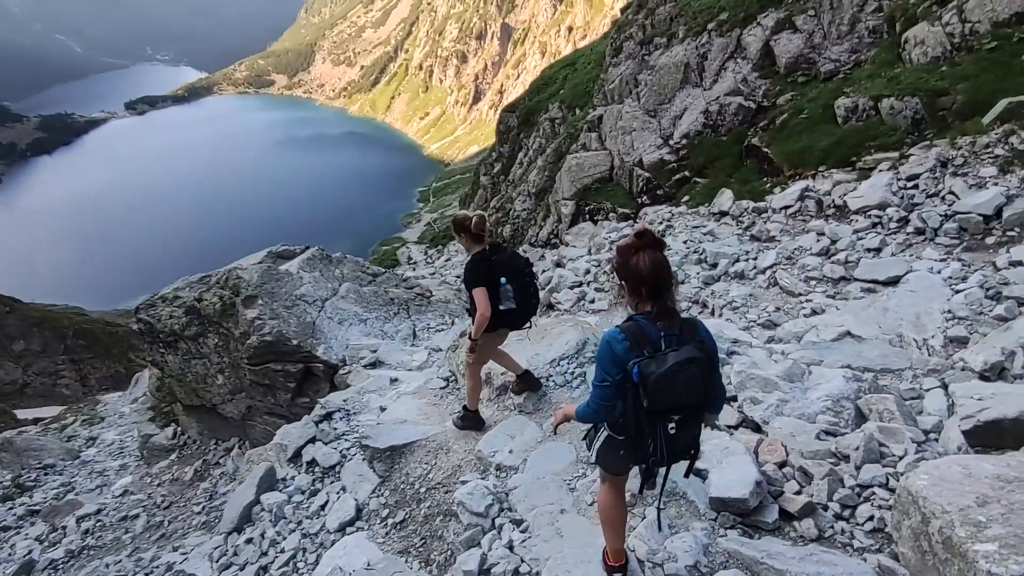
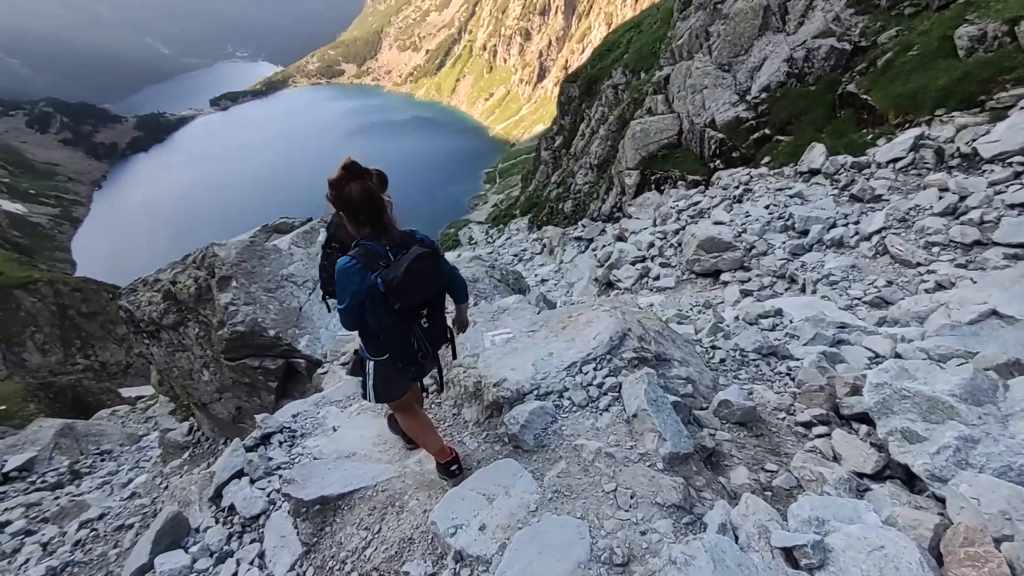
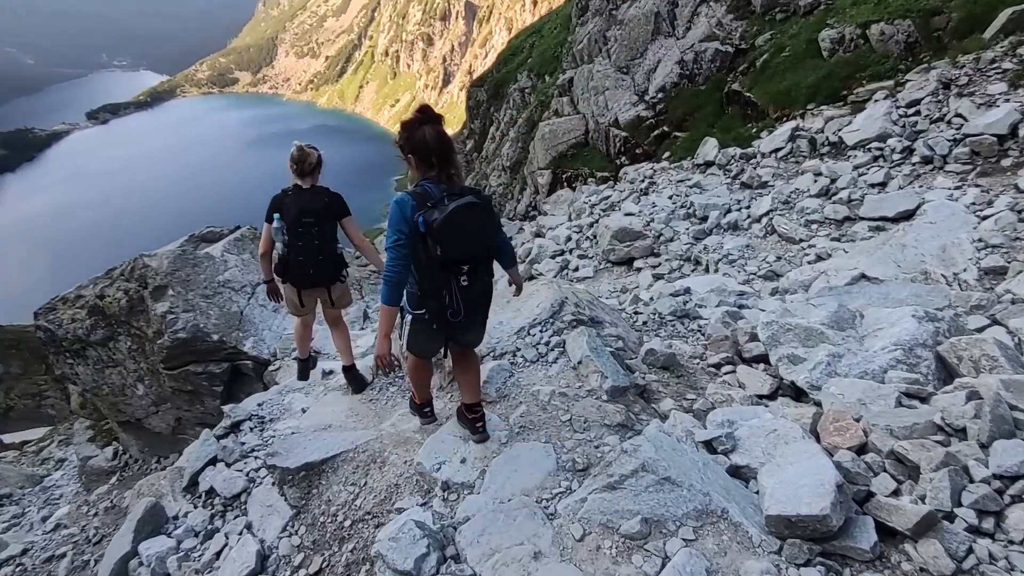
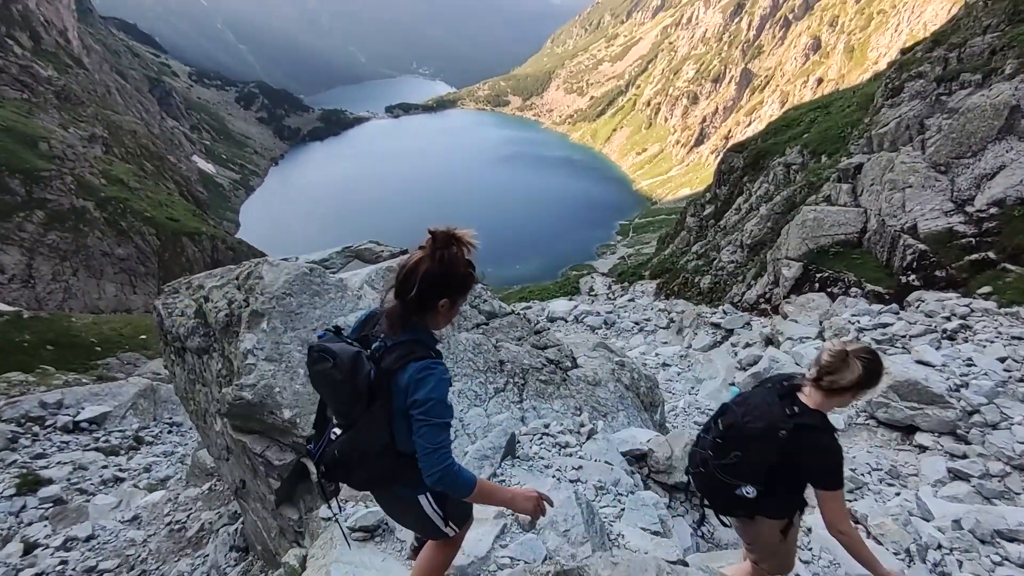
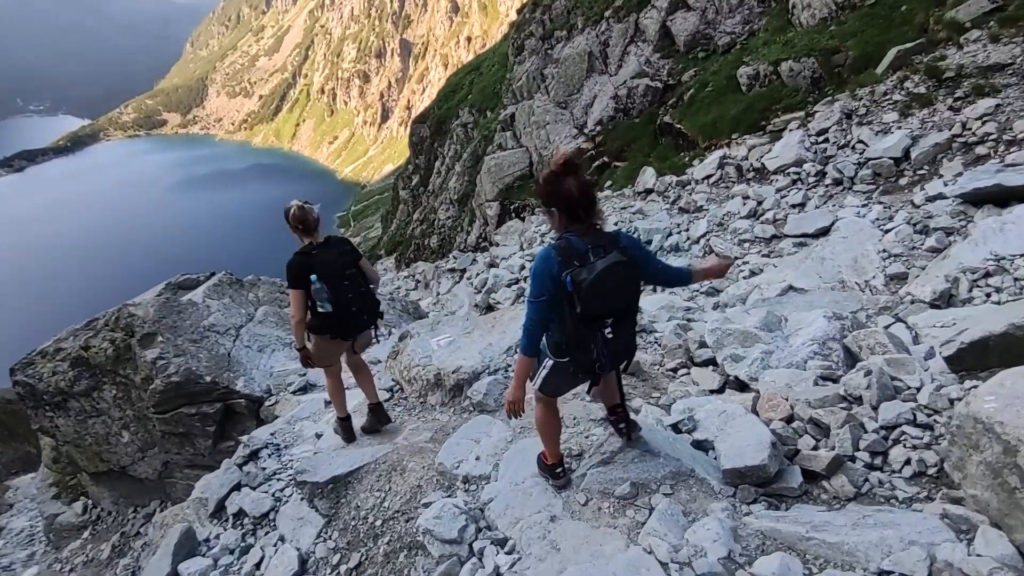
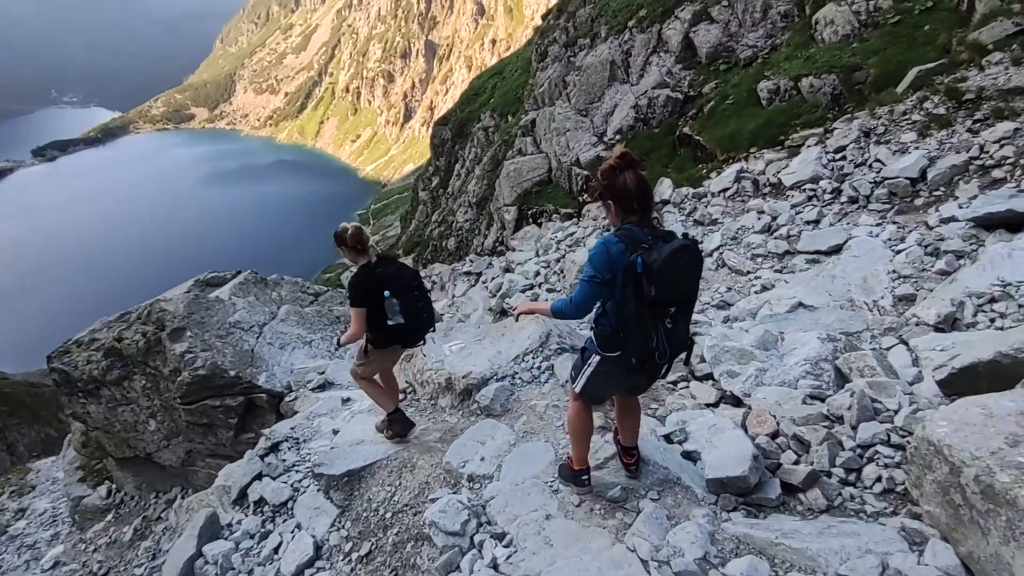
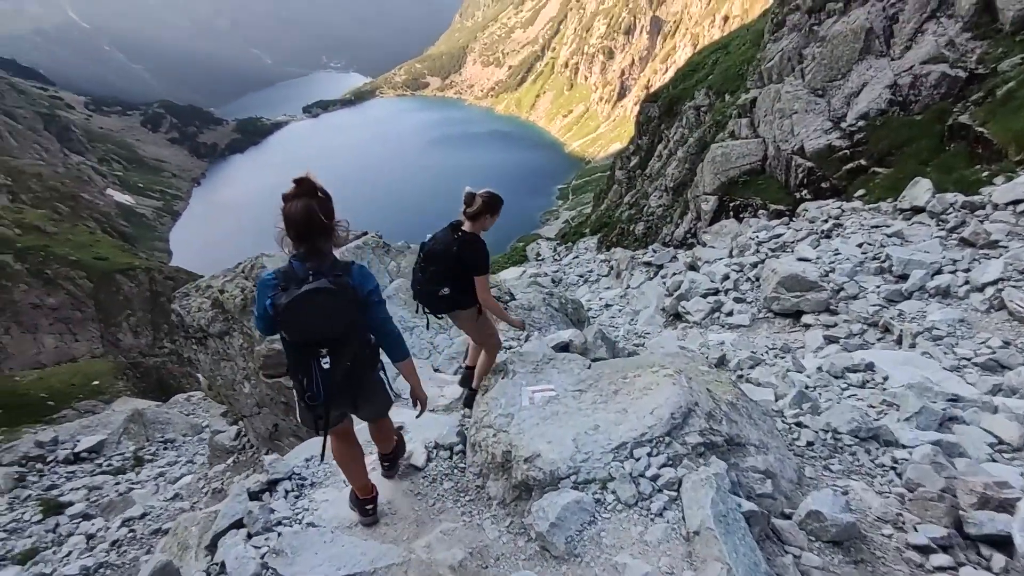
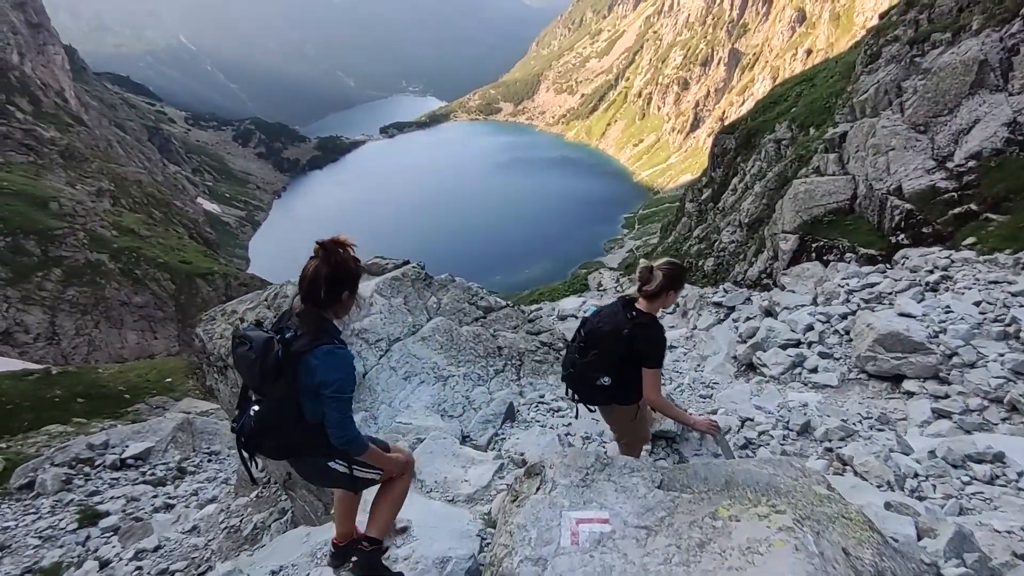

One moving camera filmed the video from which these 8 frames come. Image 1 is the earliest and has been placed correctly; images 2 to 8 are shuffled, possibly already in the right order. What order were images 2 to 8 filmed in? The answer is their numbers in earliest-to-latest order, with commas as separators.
6, 5, 3, 2, 7, 8, 4
